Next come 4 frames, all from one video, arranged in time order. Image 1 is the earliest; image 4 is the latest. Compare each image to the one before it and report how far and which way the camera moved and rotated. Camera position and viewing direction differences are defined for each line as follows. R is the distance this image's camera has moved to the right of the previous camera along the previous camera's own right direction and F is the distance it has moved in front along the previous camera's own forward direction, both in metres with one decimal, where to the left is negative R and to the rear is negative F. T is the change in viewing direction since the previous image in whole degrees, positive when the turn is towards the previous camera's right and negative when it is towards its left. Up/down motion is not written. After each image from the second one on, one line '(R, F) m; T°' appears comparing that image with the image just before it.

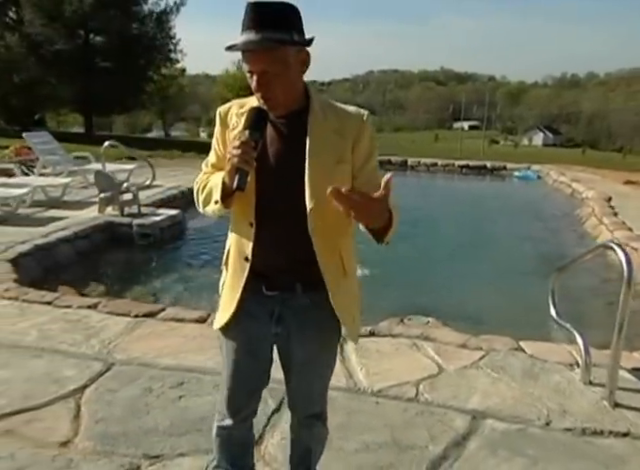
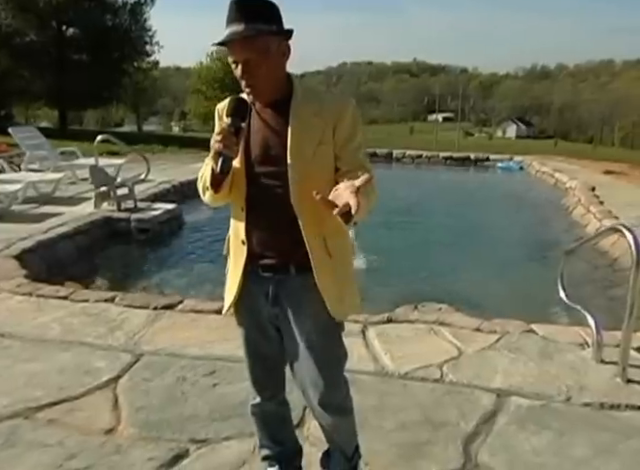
(-0.2, -0.1) m; +2°
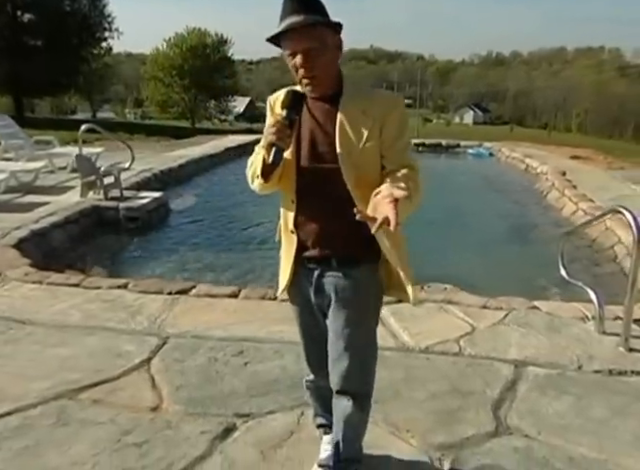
(-0.3, -0.1) m; +3°
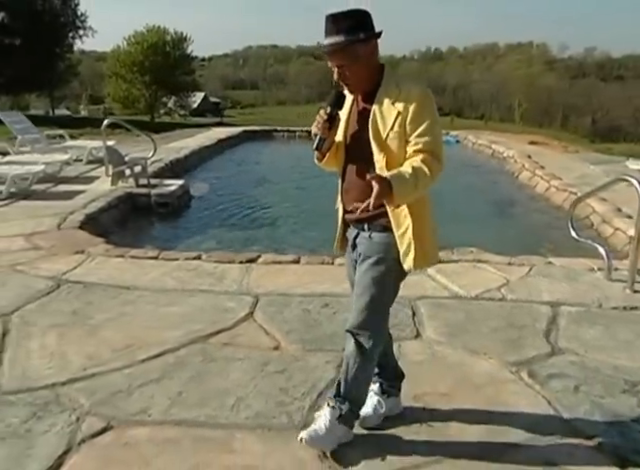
(-0.6, -0.6) m; +3°
